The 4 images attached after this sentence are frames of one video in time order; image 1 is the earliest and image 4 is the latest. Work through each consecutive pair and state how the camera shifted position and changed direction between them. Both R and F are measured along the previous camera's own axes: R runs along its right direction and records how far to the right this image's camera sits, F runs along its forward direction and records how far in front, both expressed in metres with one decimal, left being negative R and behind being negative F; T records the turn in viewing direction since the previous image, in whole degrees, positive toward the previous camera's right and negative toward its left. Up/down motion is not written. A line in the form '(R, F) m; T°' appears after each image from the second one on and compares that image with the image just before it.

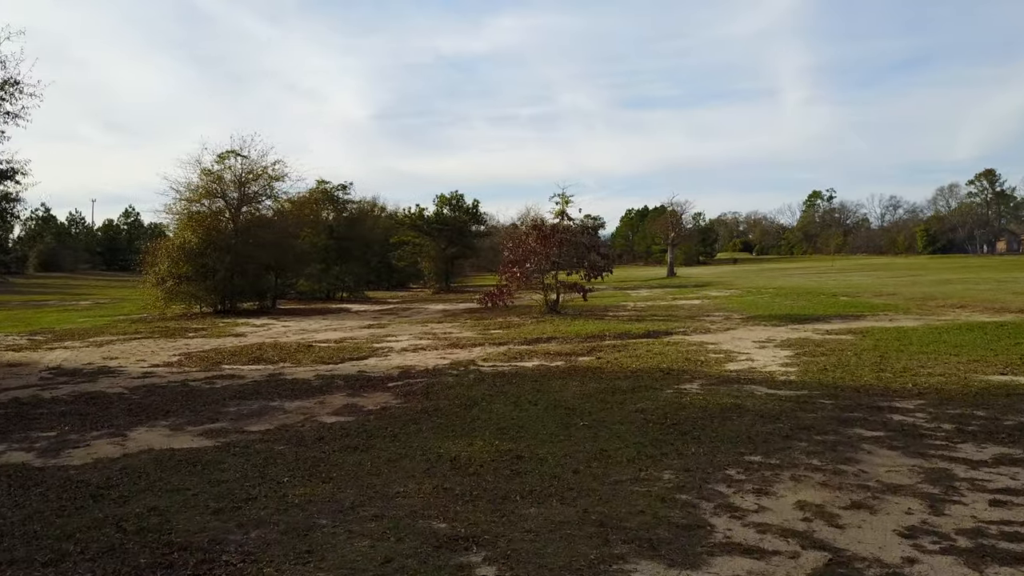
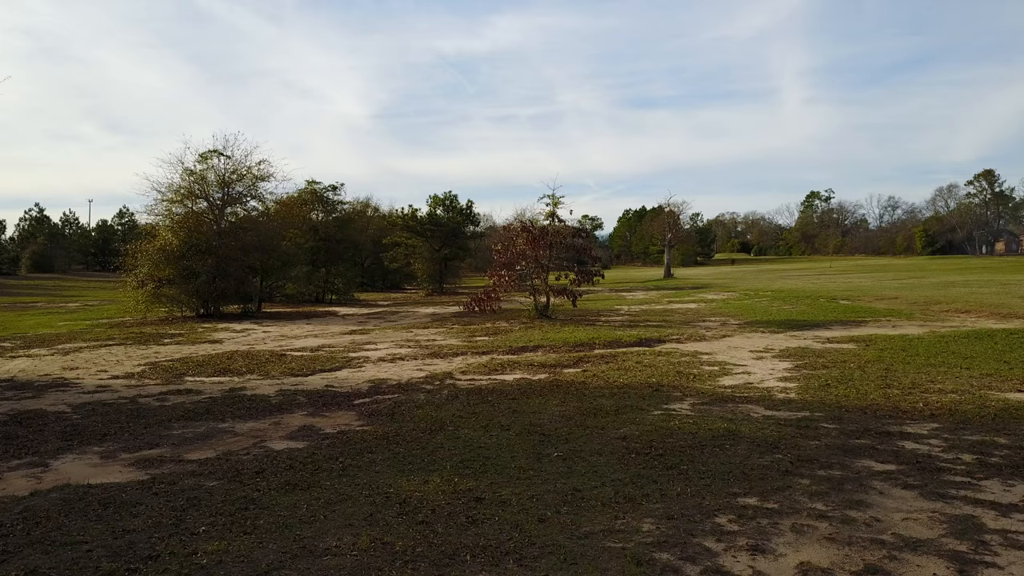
(+1.1, +3.4) m; 0°
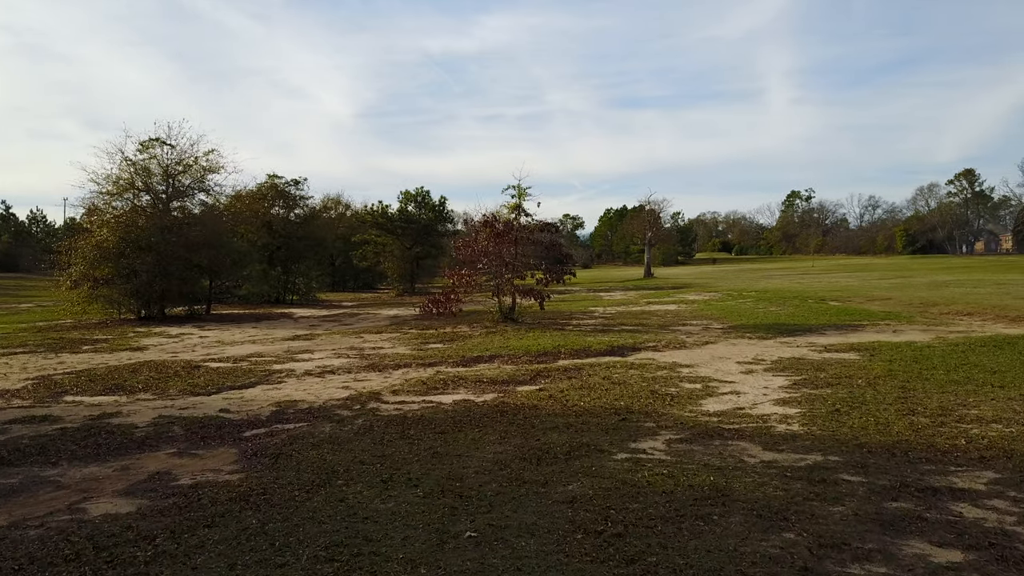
(+2.0, +8.4) m; +1°
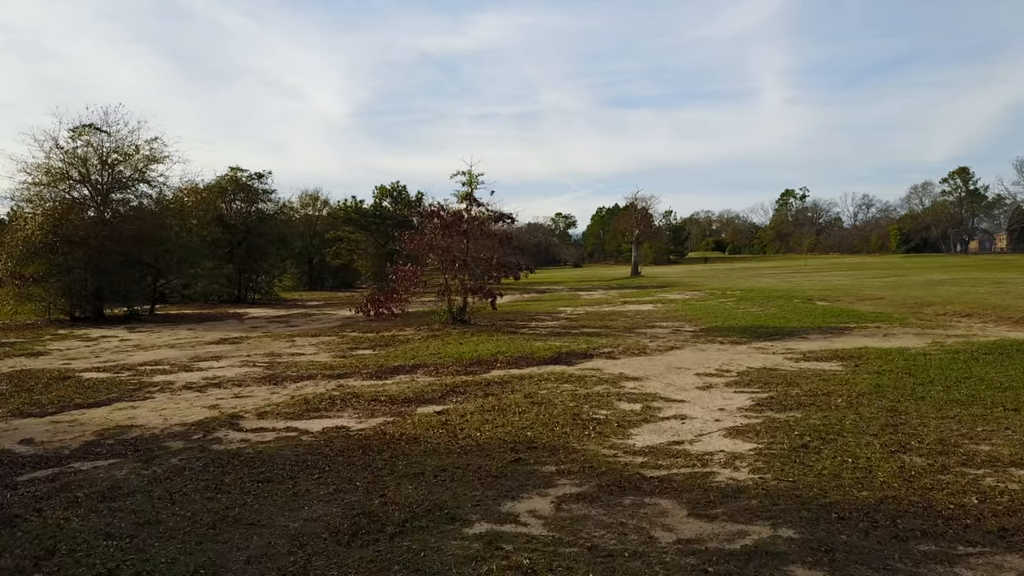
(+4.0, +8.1) m; 0°
